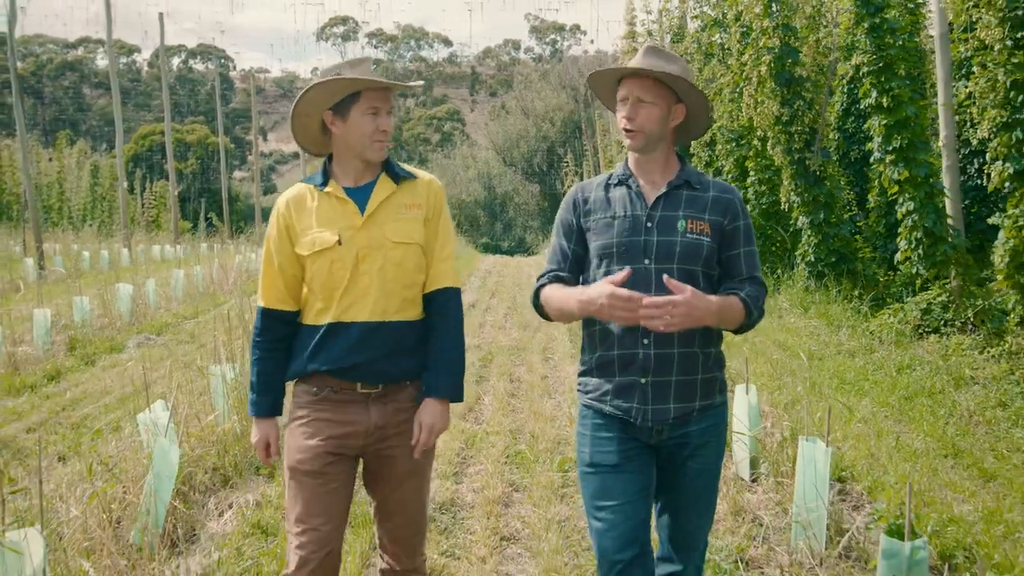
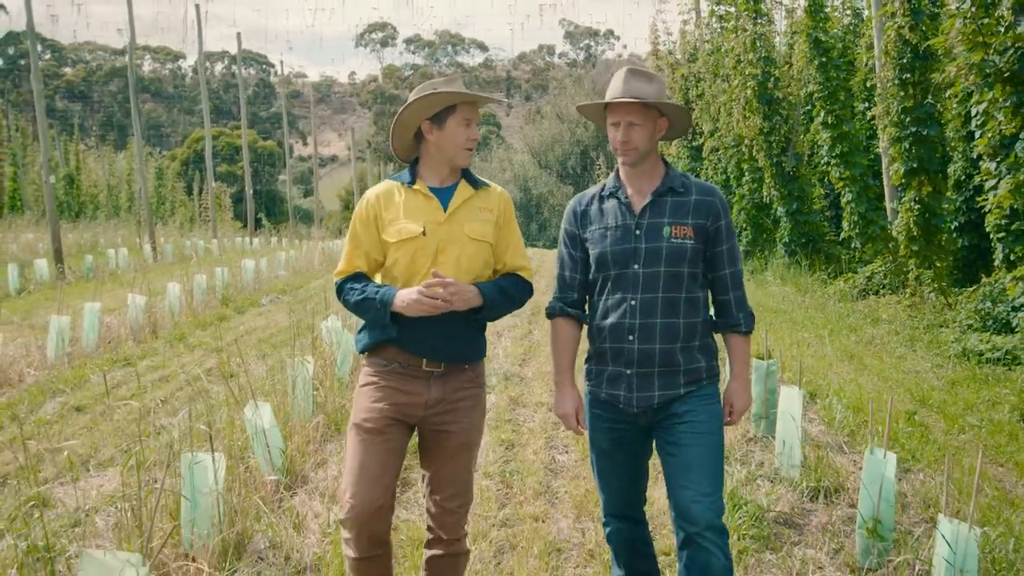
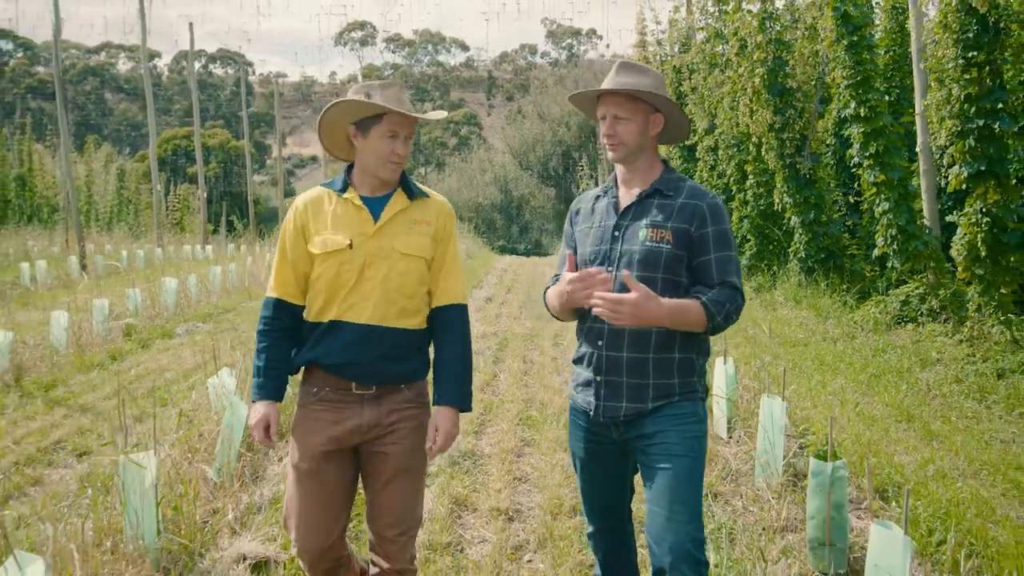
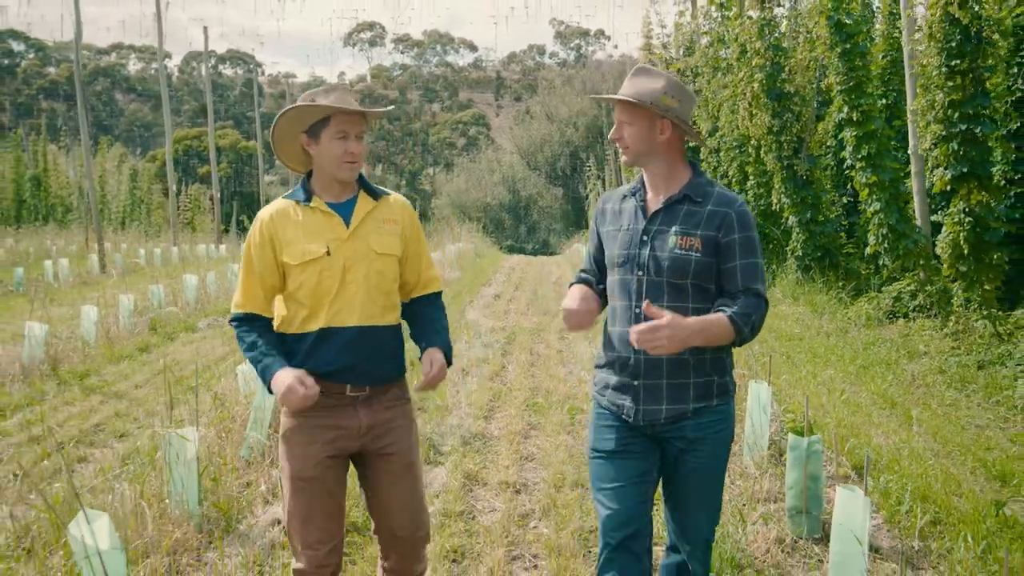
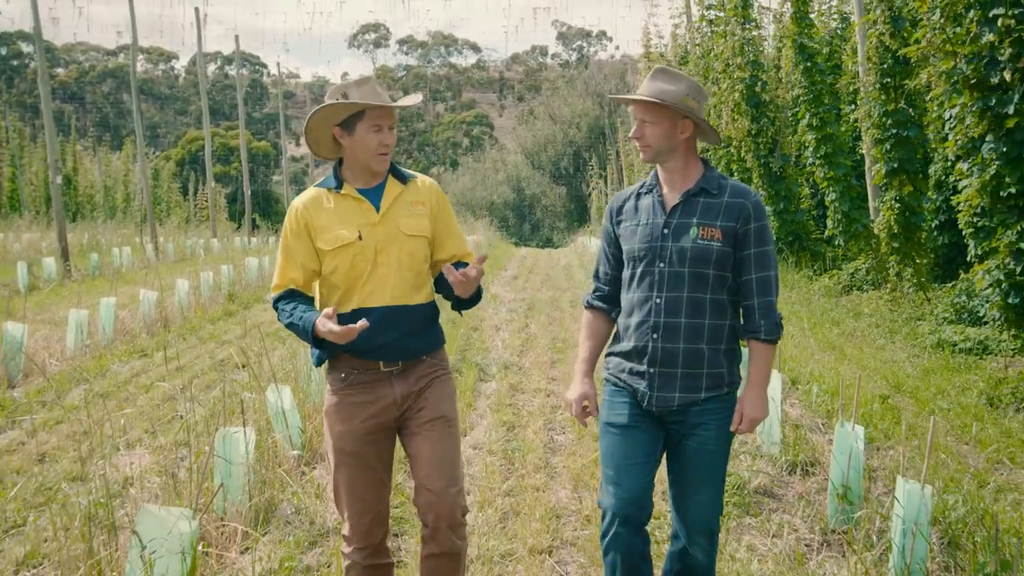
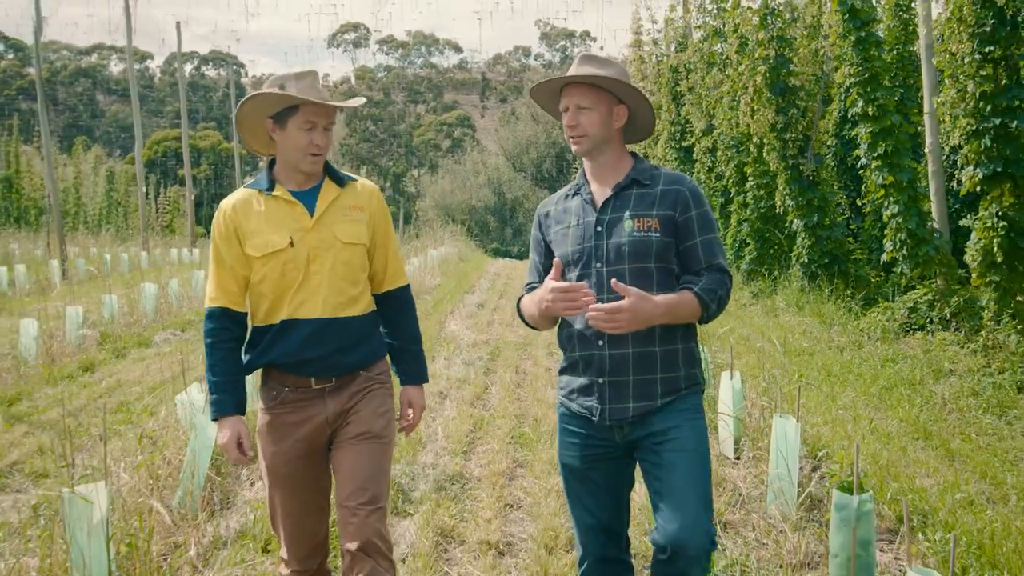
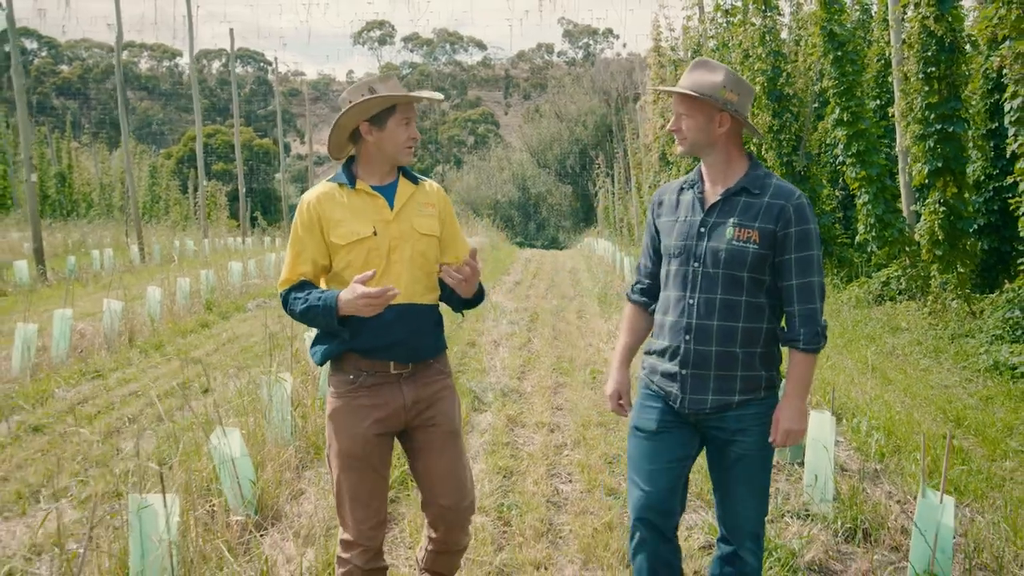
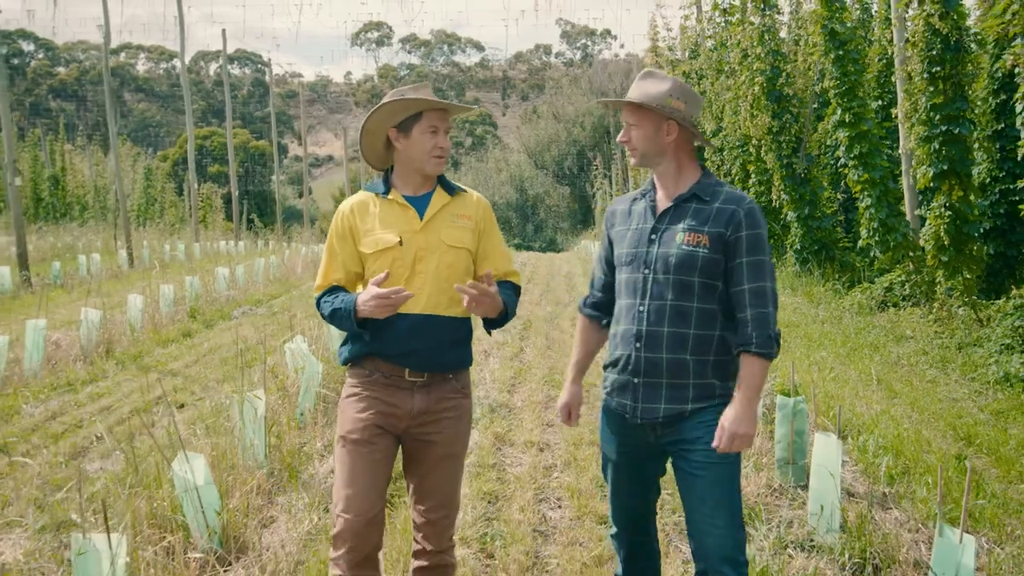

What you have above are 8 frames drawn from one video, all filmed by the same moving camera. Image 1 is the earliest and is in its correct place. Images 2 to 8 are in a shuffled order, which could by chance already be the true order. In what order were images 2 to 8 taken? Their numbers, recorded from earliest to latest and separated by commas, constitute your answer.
6, 3, 4, 8, 7, 2, 5
